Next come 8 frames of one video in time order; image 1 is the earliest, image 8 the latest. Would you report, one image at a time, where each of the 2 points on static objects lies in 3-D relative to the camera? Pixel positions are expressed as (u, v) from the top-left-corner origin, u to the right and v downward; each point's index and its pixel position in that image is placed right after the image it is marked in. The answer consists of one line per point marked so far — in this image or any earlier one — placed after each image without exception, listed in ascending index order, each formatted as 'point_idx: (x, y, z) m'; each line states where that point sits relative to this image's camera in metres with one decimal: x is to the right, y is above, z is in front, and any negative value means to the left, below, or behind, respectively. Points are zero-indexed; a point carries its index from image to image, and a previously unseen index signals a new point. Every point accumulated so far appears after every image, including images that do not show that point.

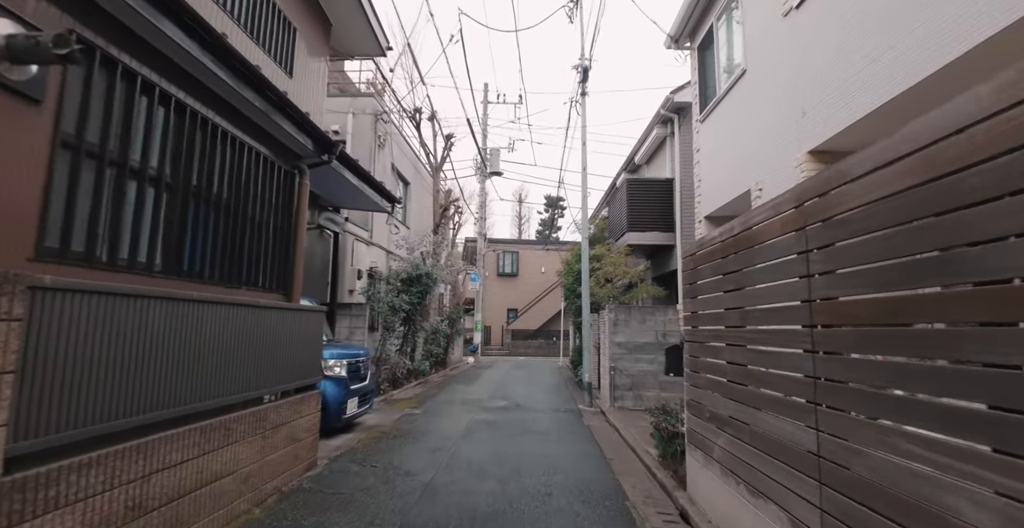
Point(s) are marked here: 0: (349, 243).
0: (-3.5, +0.5, +10.2) m
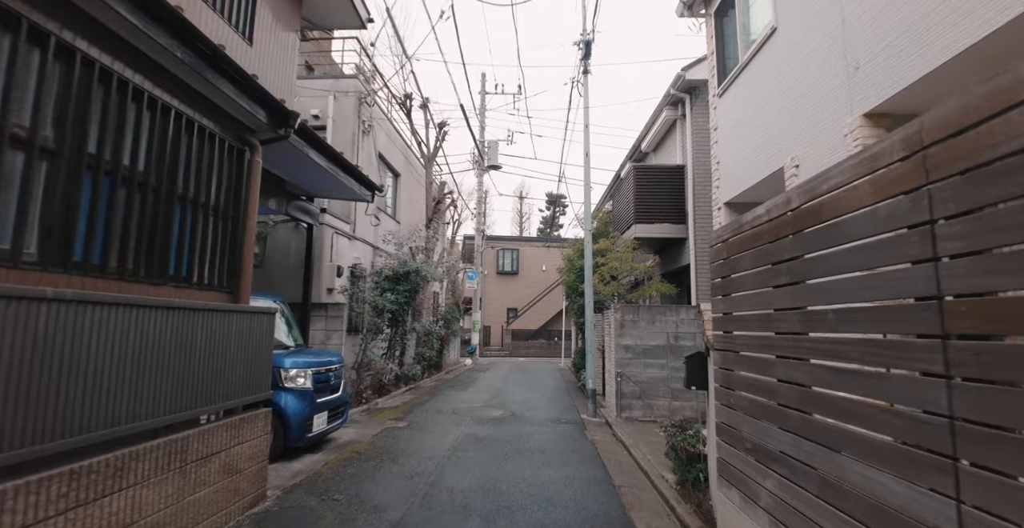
0: (-3.6, +0.6, +9.3) m
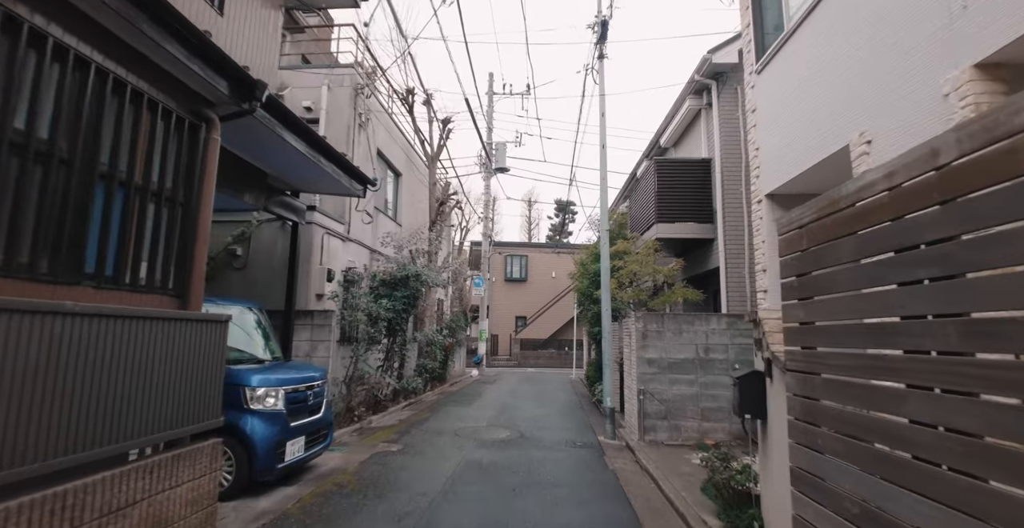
0: (-3.4, +0.5, +8.4) m
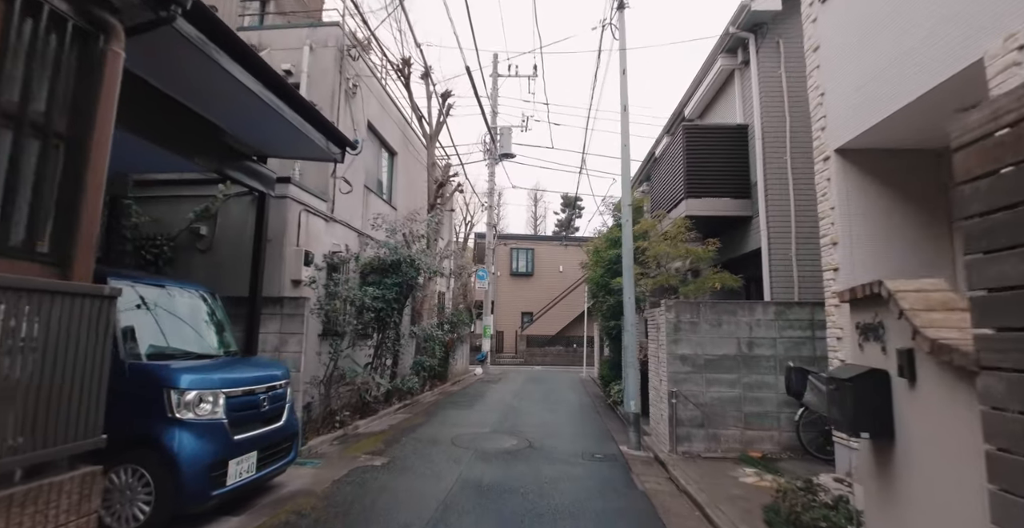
0: (-3.3, +0.8, +7.3) m
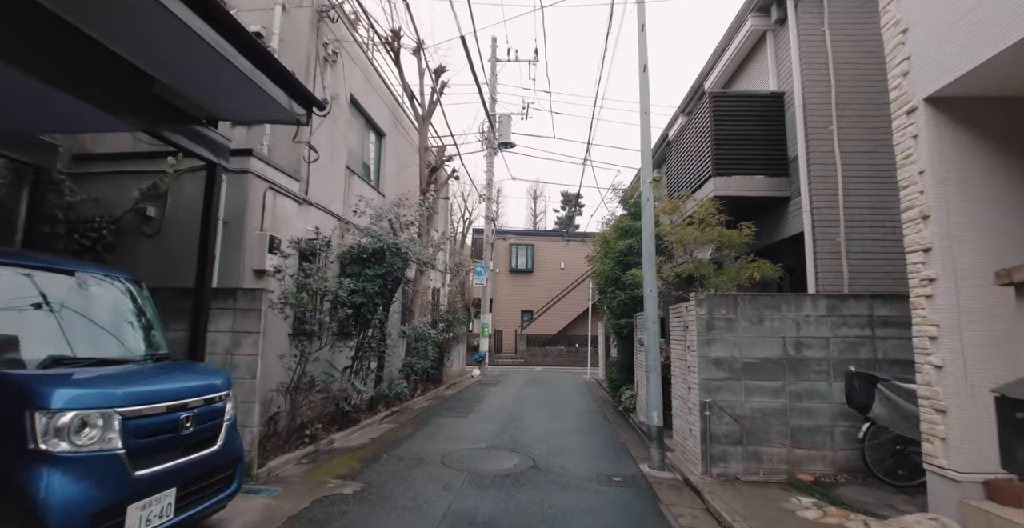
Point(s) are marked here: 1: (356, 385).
0: (-3.3, +1.0, +6.3) m
1: (-2.3, -1.7, +7.0) m
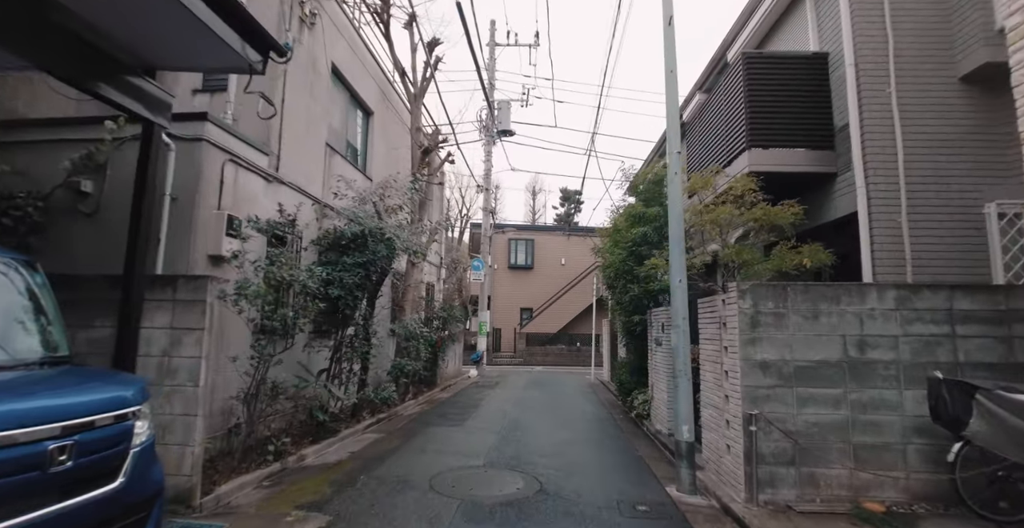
0: (-3.3, +1.1, +5.3) m
1: (-2.2, -1.6, +6.0) m
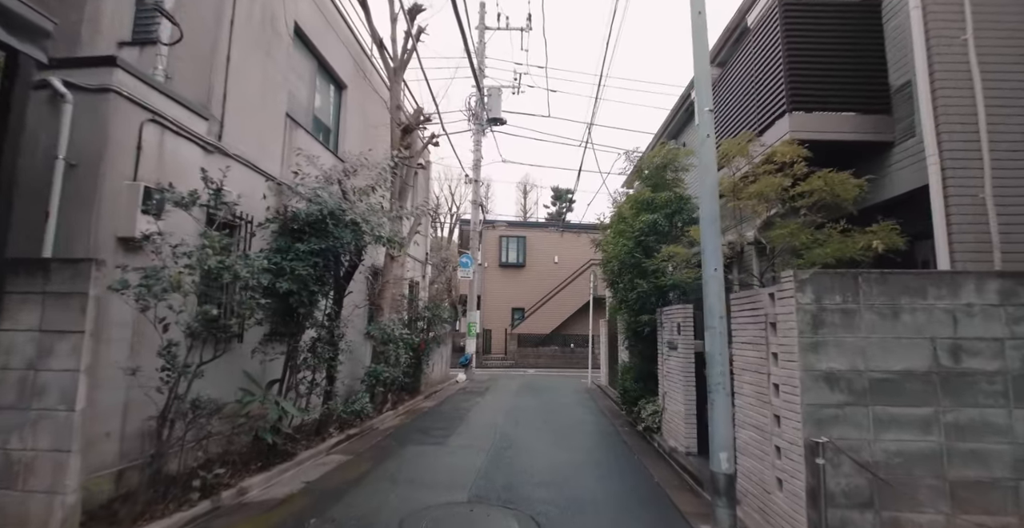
0: (-3.3, +1.2, +4.2) m
1: (-2.3, -1.4, +4.9) m
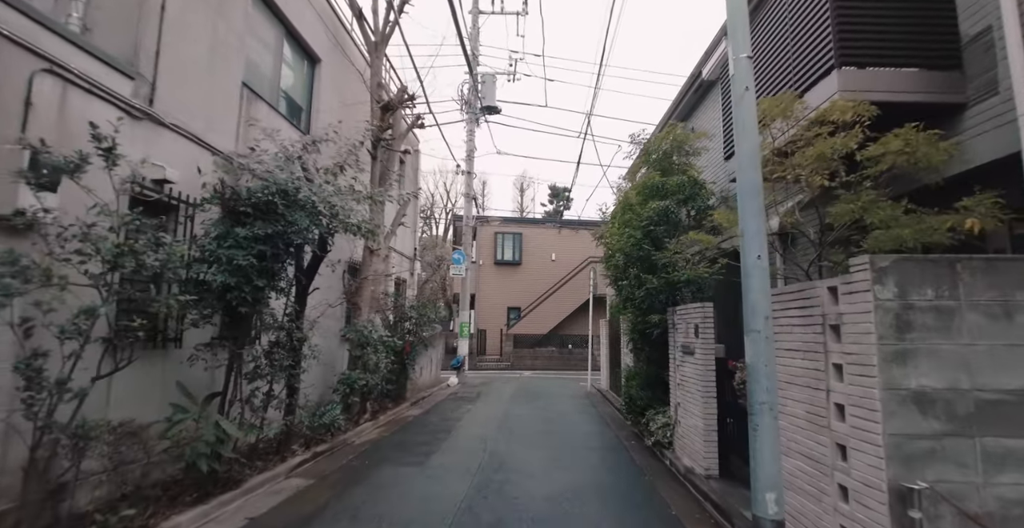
0: (-3.4, +1.3, +3.3) m
1: (-2.4, -1.3, +4.0) m
